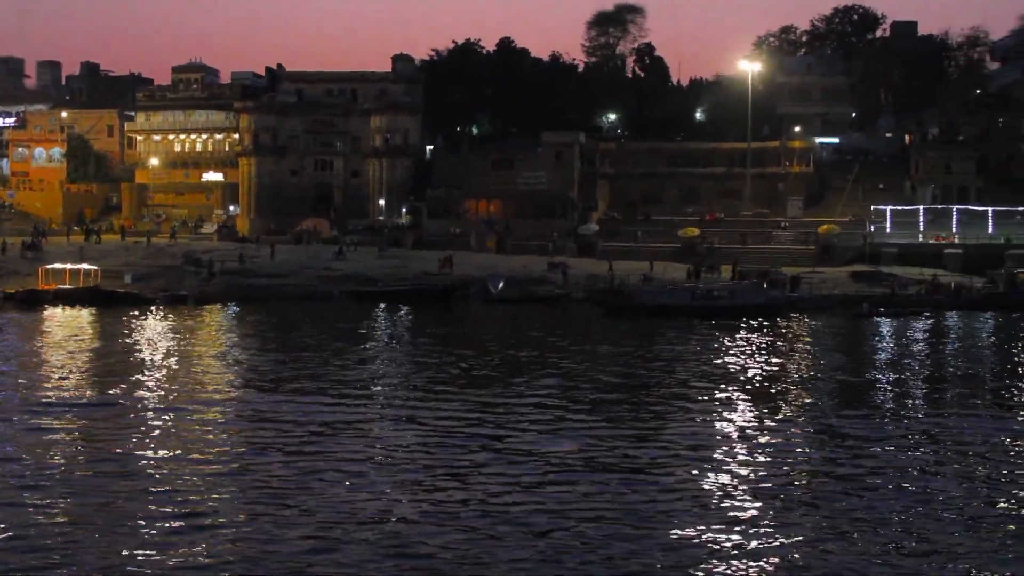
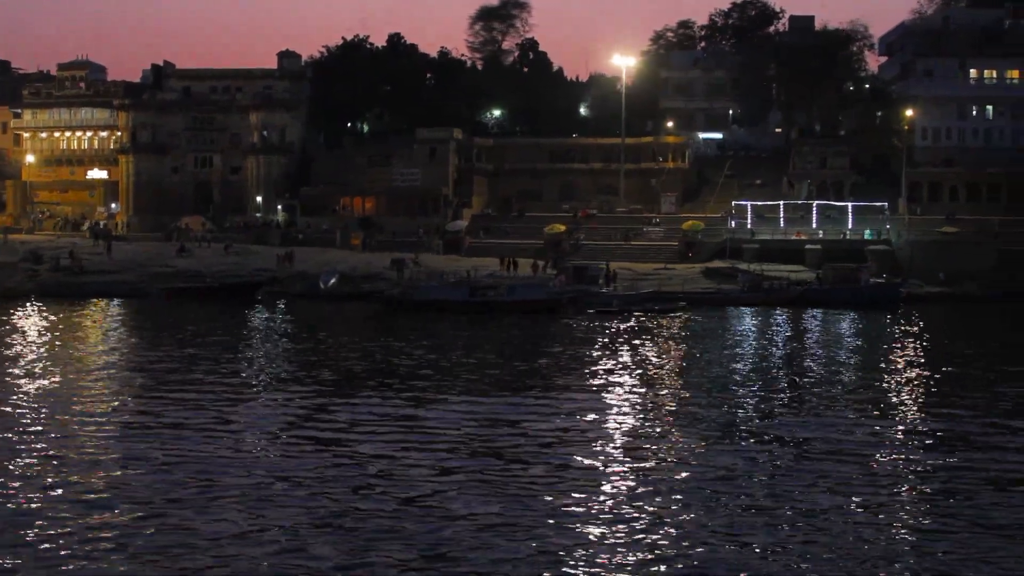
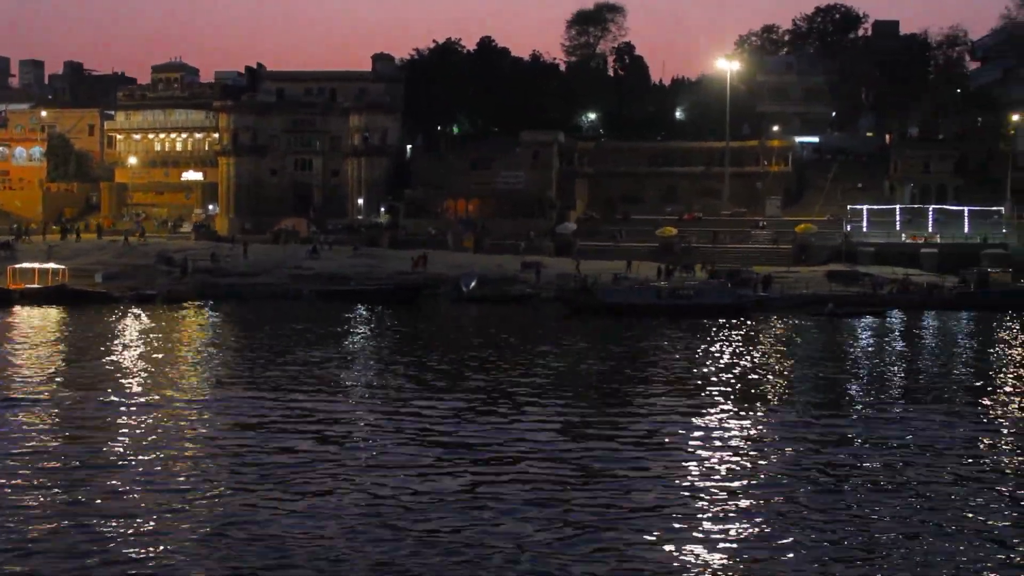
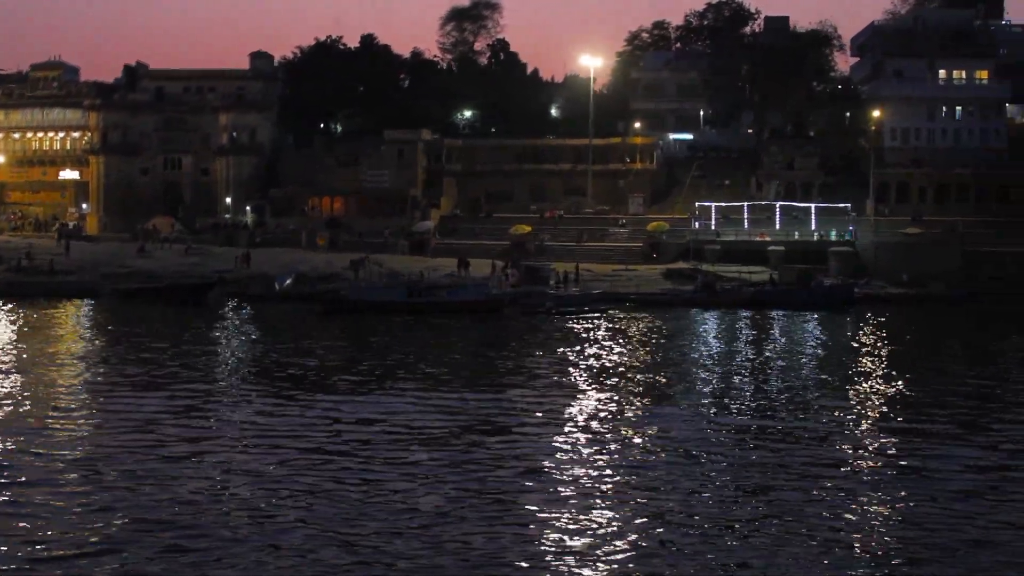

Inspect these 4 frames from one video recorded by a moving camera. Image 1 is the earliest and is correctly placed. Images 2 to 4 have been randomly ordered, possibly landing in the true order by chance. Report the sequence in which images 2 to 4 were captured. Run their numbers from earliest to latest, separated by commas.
3, 2, 4
